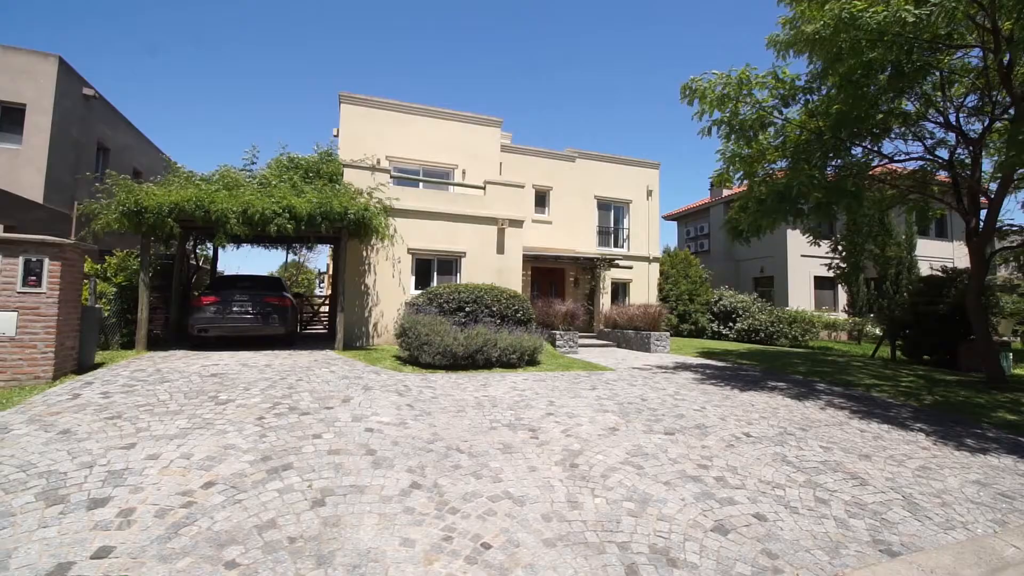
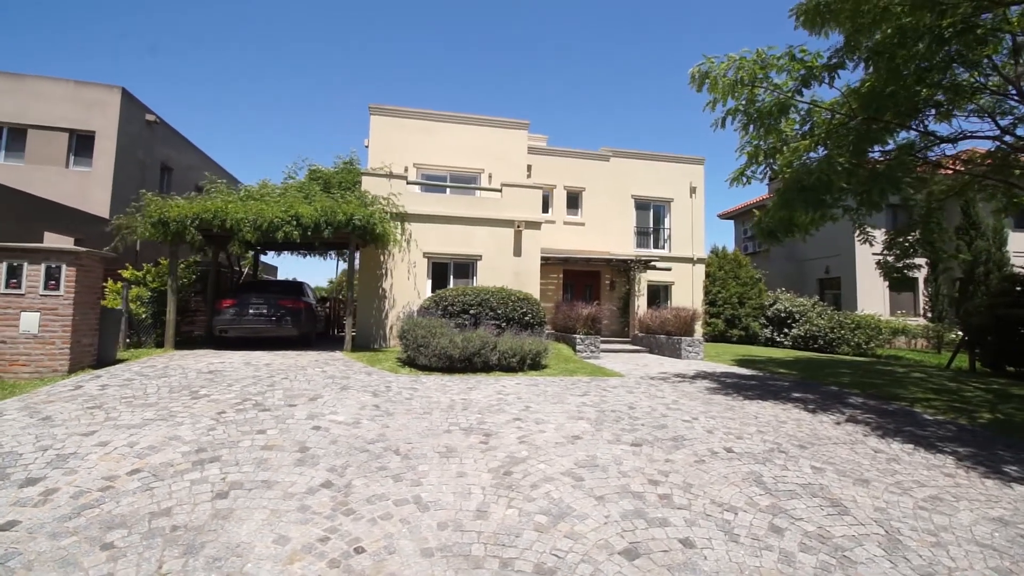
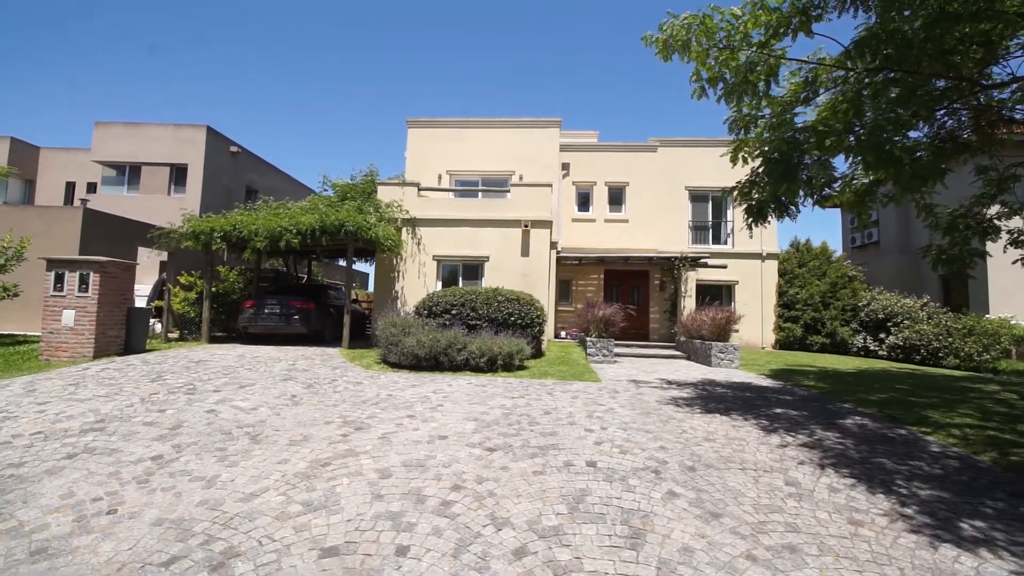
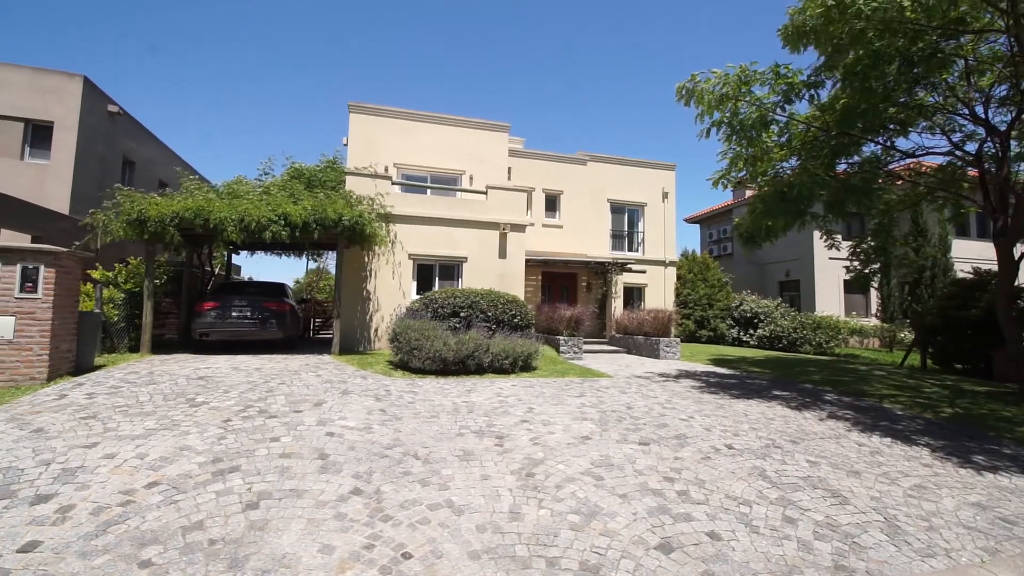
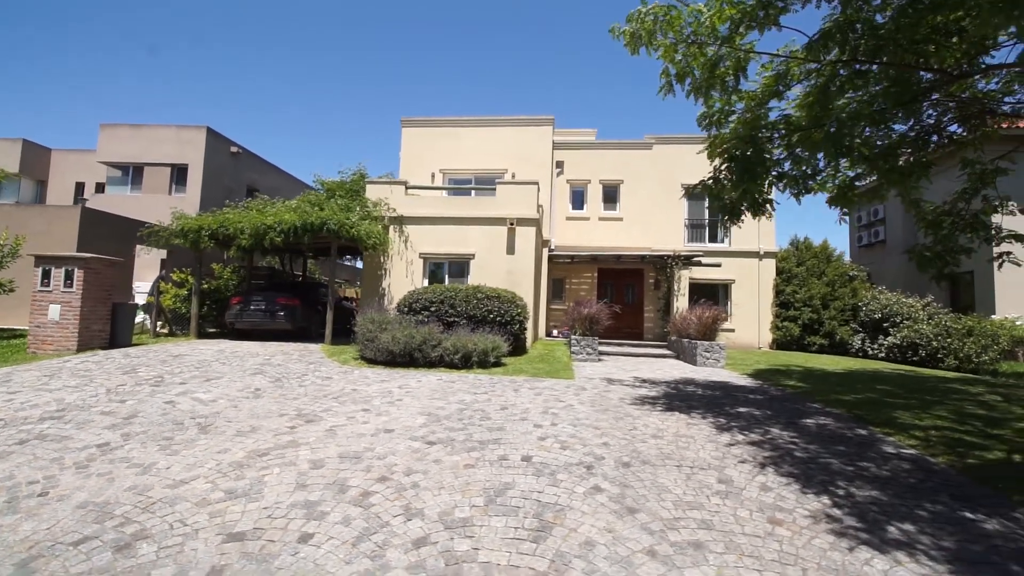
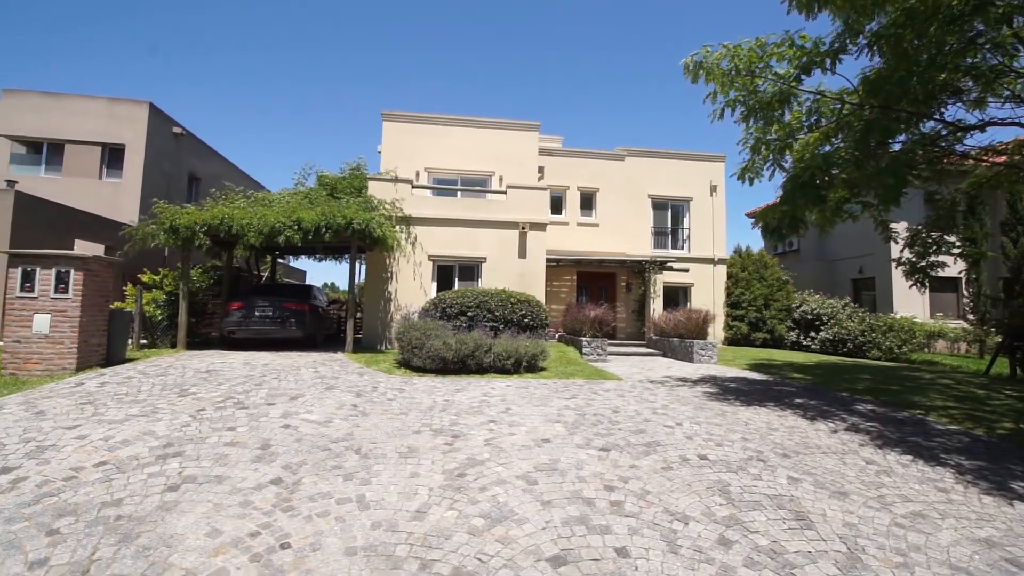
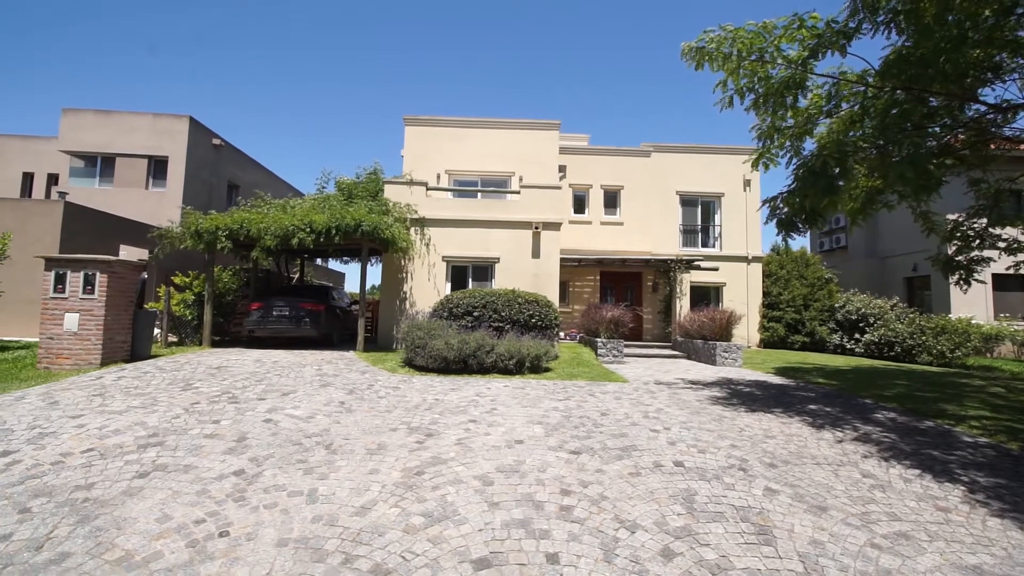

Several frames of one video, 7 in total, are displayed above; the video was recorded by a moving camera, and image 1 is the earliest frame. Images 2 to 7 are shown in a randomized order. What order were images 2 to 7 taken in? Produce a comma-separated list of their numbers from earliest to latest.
4, 2, 6, 7, 3, 5
